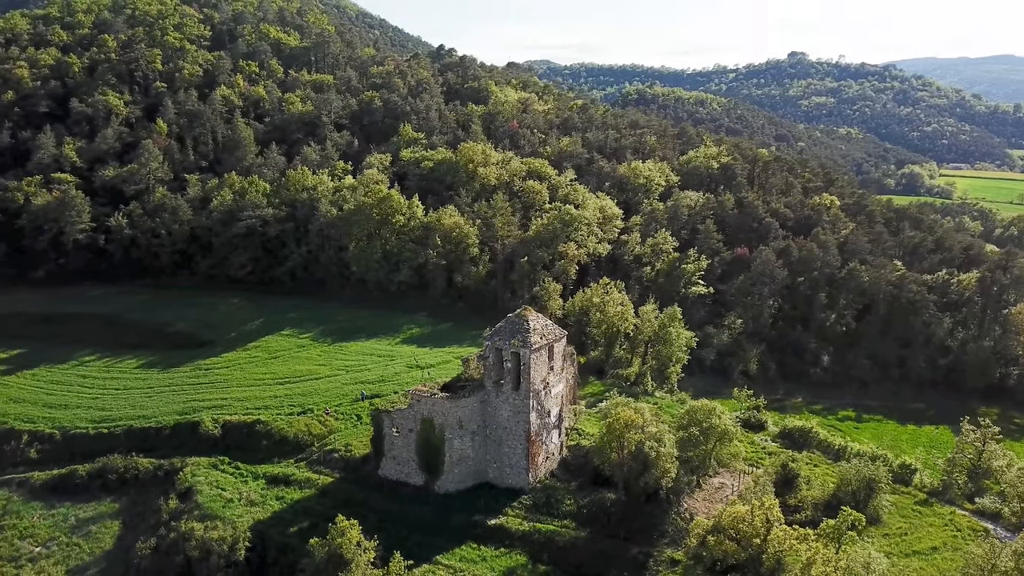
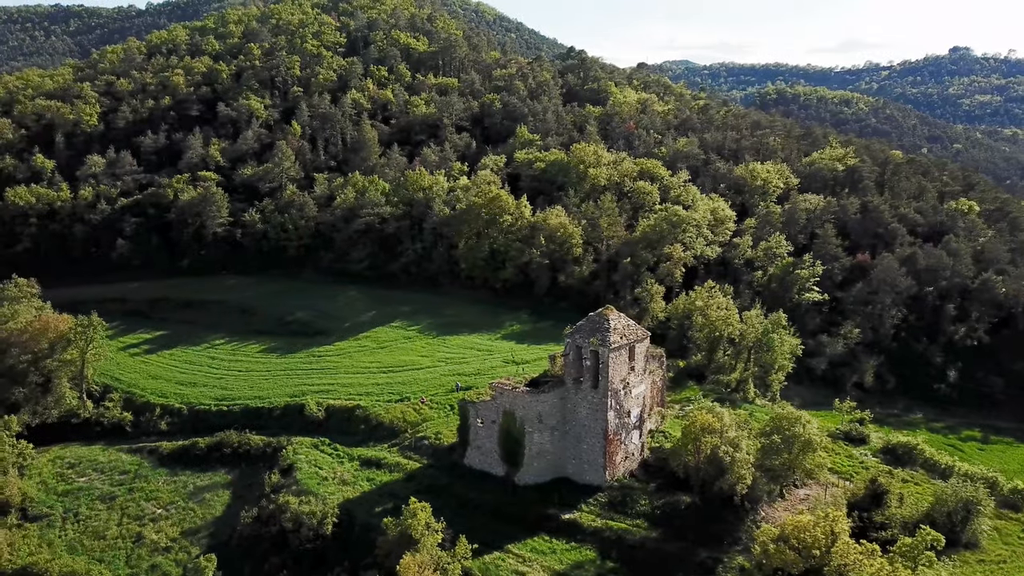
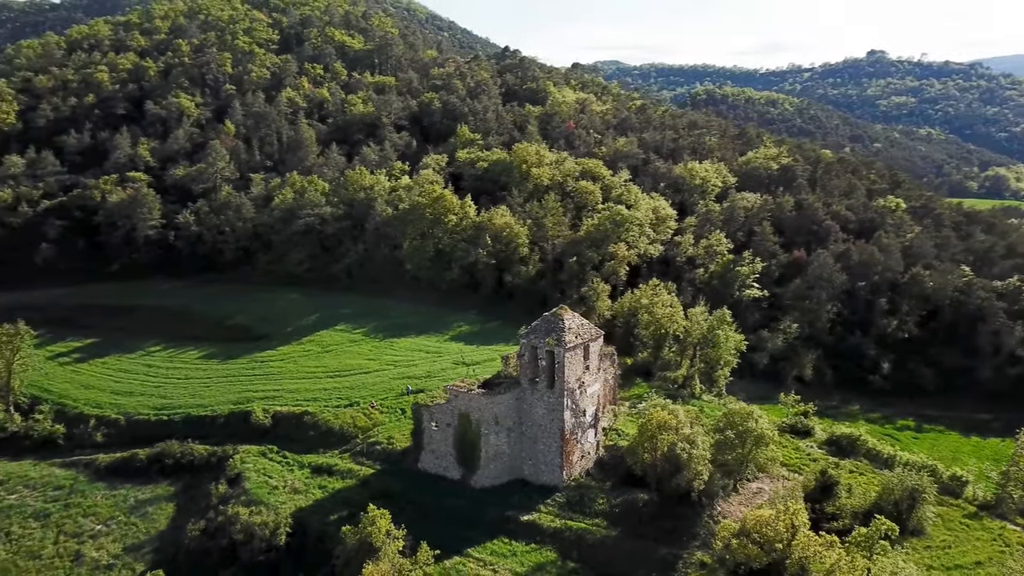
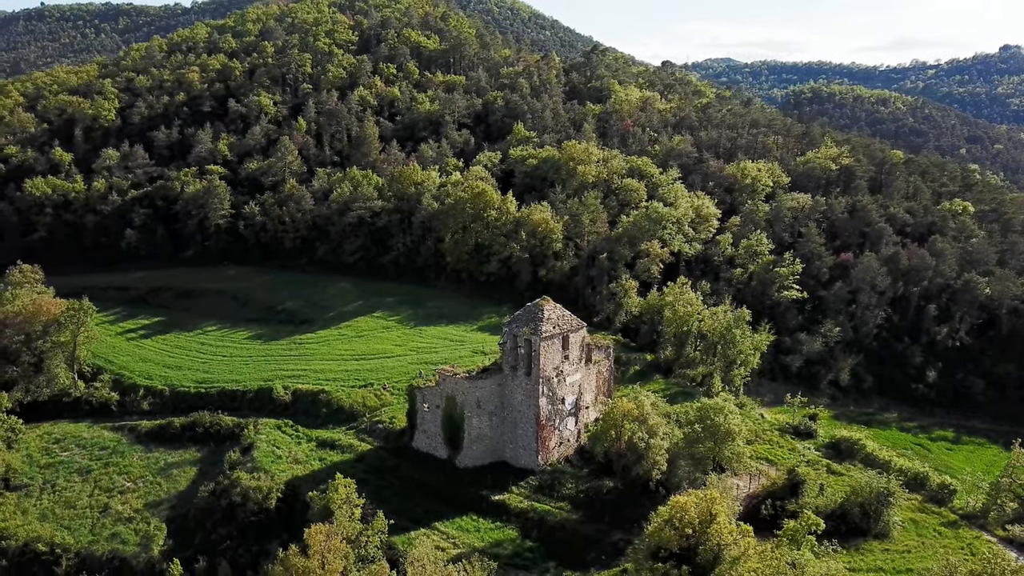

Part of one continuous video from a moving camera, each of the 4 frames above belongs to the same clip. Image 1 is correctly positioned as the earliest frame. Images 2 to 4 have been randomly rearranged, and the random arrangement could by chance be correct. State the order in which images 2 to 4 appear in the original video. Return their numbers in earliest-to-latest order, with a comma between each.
3, 2, 4
